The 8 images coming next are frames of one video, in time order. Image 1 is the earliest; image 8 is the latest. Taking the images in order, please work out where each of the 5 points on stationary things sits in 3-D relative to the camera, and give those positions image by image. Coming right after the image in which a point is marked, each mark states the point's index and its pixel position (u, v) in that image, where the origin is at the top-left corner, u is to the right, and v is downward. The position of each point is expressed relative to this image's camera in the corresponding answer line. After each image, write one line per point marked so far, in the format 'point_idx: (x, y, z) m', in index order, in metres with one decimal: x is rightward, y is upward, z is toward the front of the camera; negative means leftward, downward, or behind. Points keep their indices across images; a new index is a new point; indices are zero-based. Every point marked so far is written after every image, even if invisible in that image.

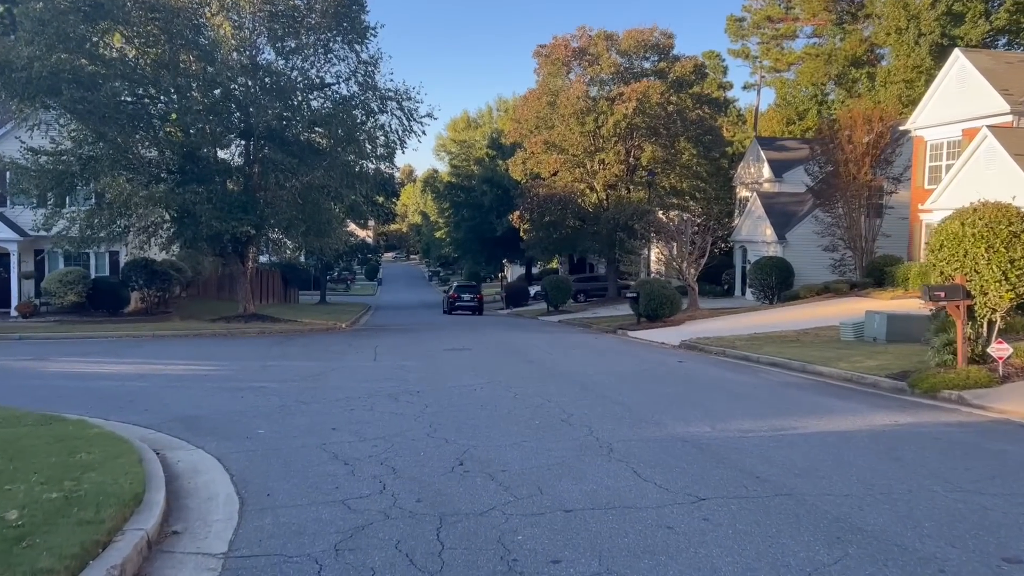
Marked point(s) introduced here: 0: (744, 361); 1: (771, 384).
0: (+4.8, -1.5, +17.4) m
1: (+4.1, -1.5, +13.3) m
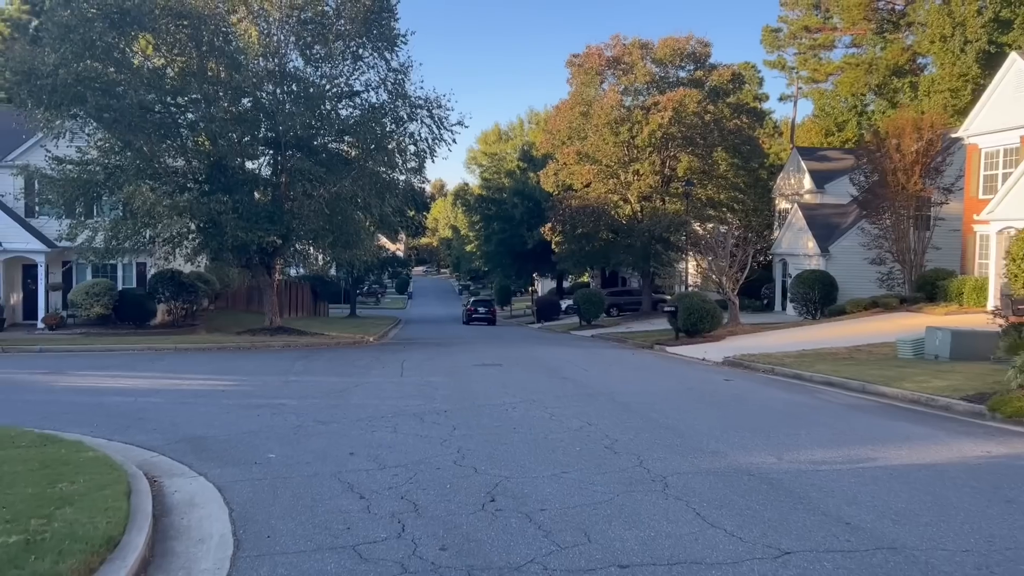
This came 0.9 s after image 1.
0: (+5.4, -1.8, +16.3) m
1: (+4.6, -1.7, +12.1) m
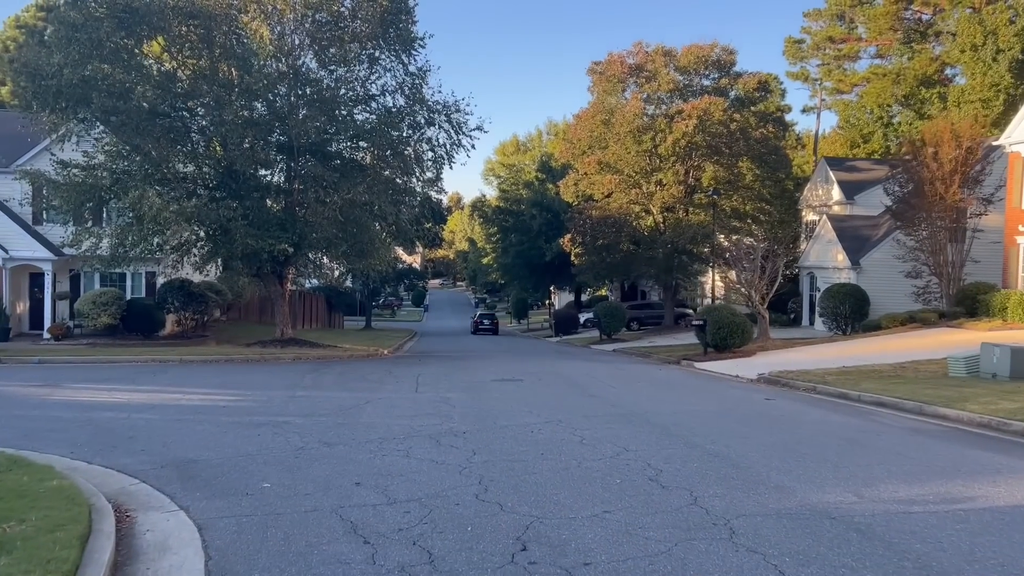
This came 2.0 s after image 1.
0: (+5.8, -2.0, +15.0) m
1: (+4.9, -1.8, +10.9) m
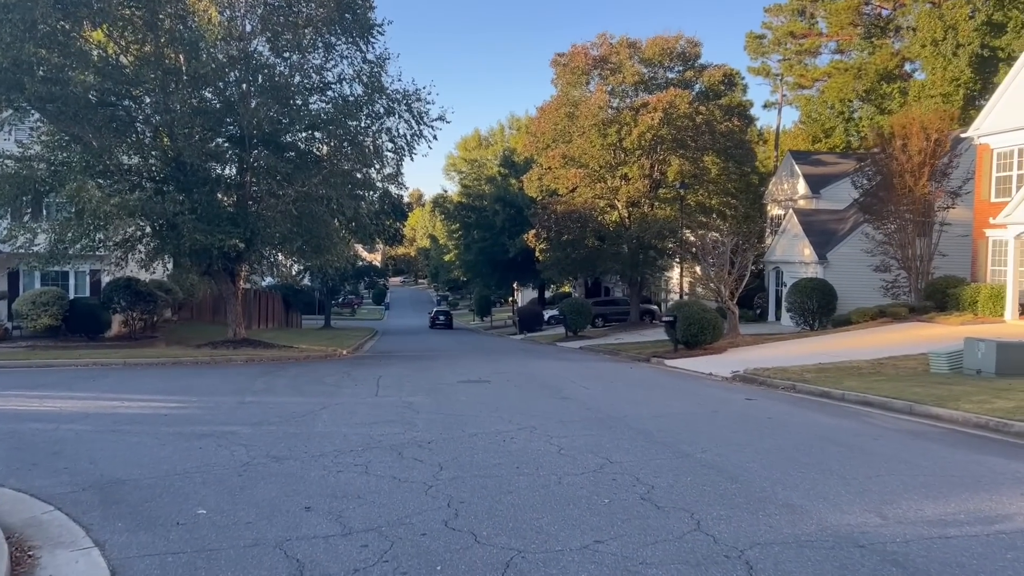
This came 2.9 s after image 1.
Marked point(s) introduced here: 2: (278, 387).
0: (+5.3, -1.9, +14.3) m
1: (+4.6, -1.8, +10.2) m
2: (-4.6, -1.9, +16.6) m
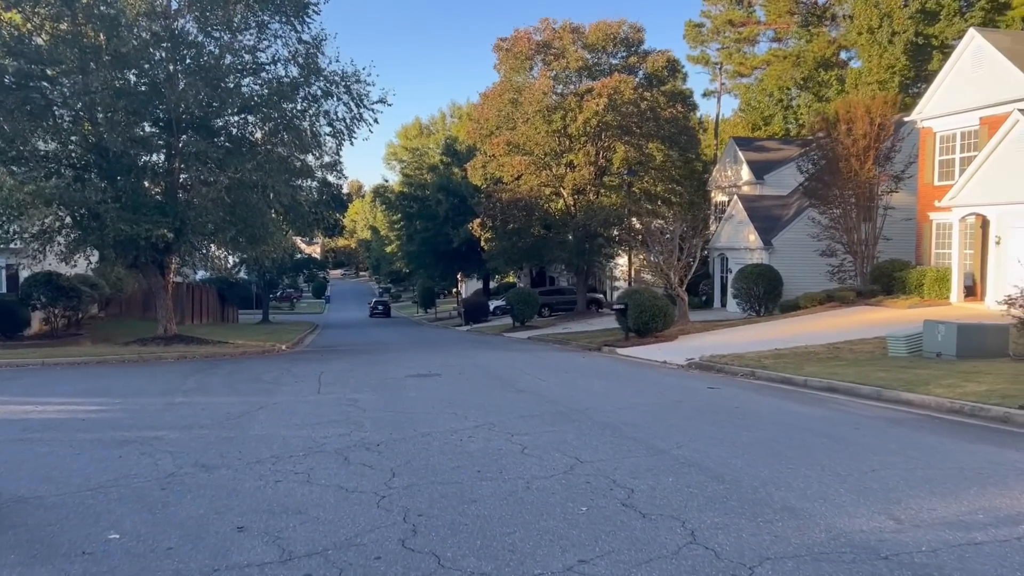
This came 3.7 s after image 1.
0: (+4.5, -1.6, +13.9) m
1: (+4.1, -1.5, +9.7) m
2: (-5.5, -1.8, +15.5) m
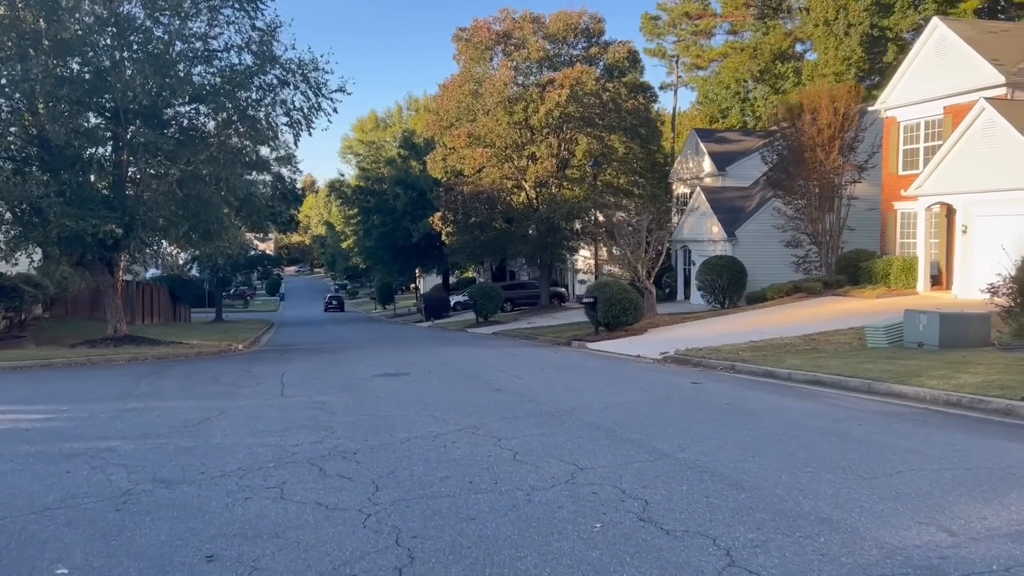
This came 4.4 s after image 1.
0: (+4.1, -1.5, +13.5) m
1: (+3.9, -1.4, +9.2) m
2: (-5.9, -1.7, +14.6) m
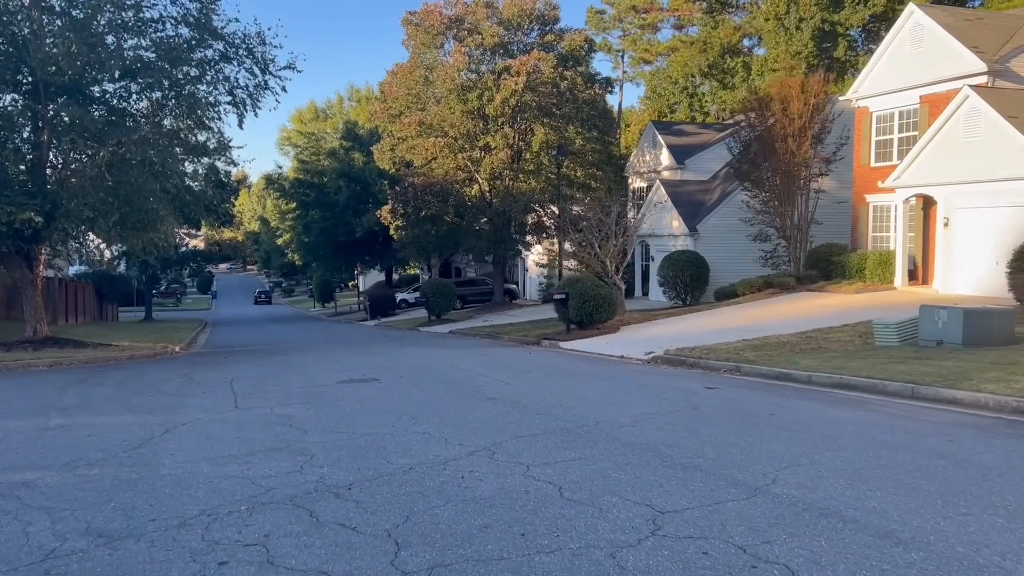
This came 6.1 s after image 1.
0: (+4.0, -1.4, +12.1) m
1: (+4.1, -1.3, +7.9) m
2: (-6.1, -1.7, +12.5) m
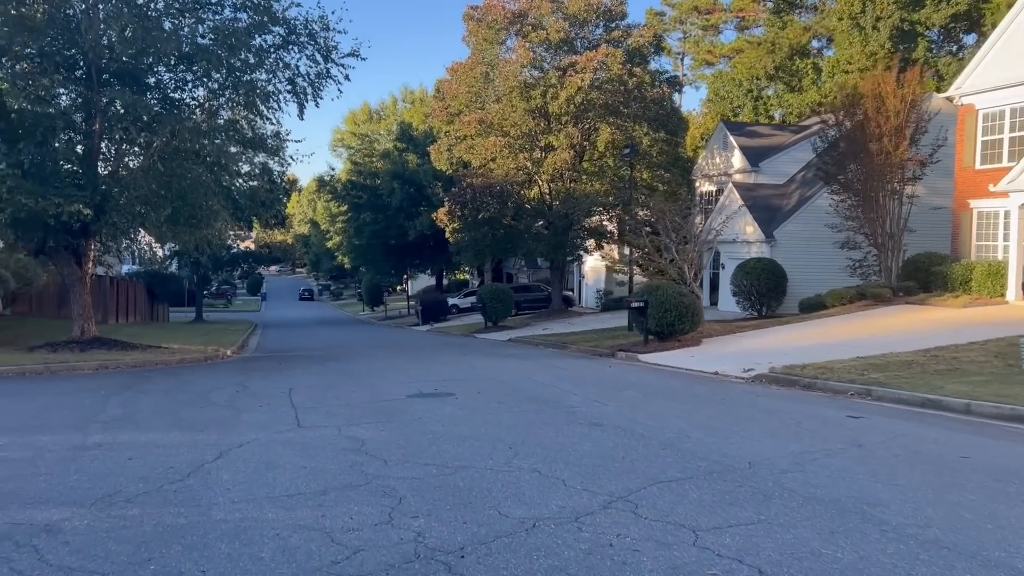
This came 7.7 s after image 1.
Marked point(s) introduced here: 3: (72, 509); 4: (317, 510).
0: (+5.3, -1.5, +10.2) m
1: (+5.1, -1.4, +6.0) m
2: (-4.8, -1.6, +11.1) m
3: (-3.3, -1.7, +6.3) m
4: (-1.4, -1.6, +6.1) m
